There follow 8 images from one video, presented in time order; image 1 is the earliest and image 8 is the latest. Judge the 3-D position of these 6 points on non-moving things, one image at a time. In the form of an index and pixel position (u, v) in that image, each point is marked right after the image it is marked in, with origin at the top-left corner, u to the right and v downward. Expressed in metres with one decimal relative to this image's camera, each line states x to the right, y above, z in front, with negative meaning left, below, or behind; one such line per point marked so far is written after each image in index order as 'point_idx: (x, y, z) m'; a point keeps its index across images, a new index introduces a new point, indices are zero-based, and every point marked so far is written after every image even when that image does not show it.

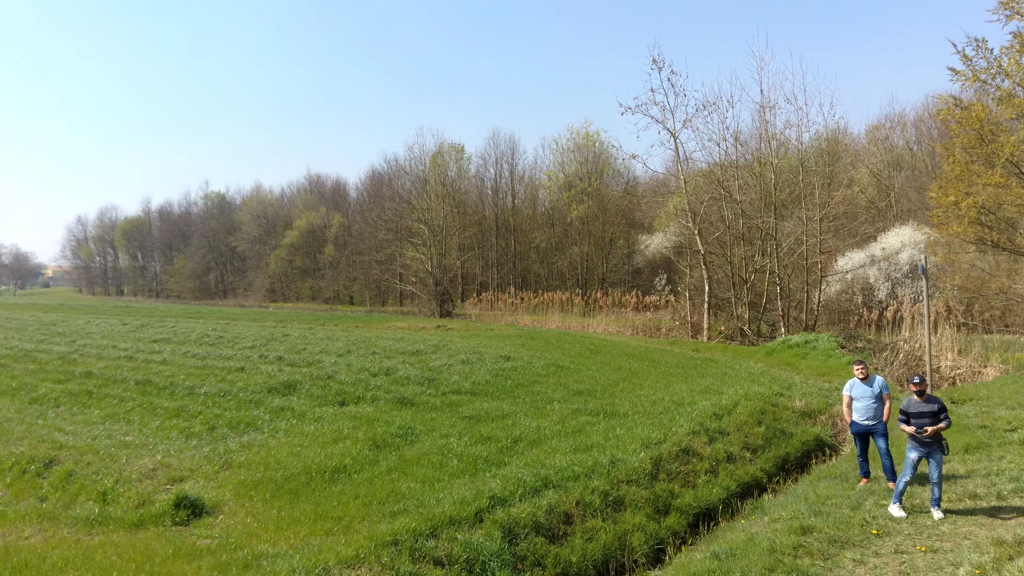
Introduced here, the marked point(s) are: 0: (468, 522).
0: (-0.4, -2.0, +7.1) m
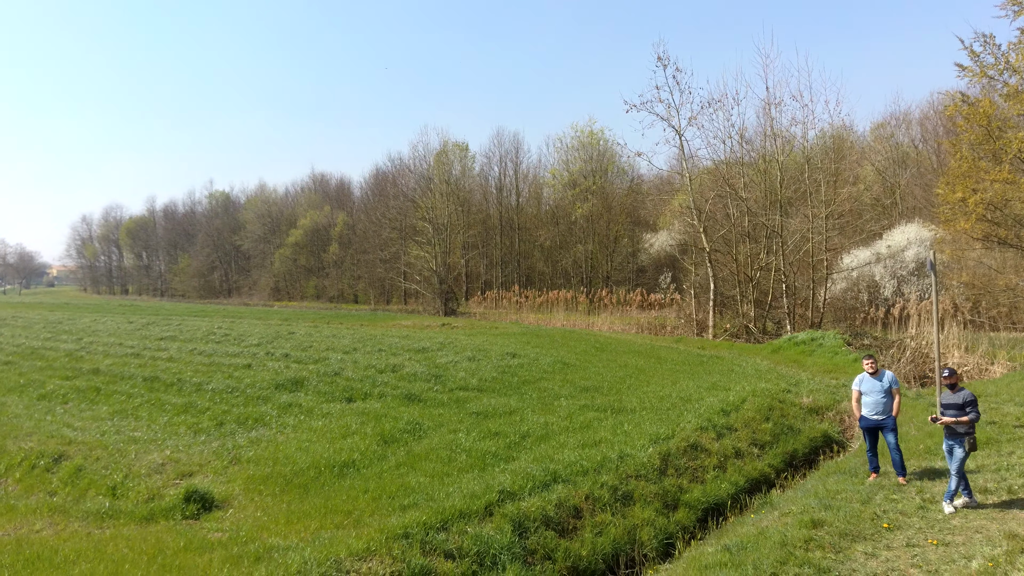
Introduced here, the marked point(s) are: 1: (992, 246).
0: (-0.3, -2.0, +7.1) m
1: (+10.7, +0.9, +18.0) m
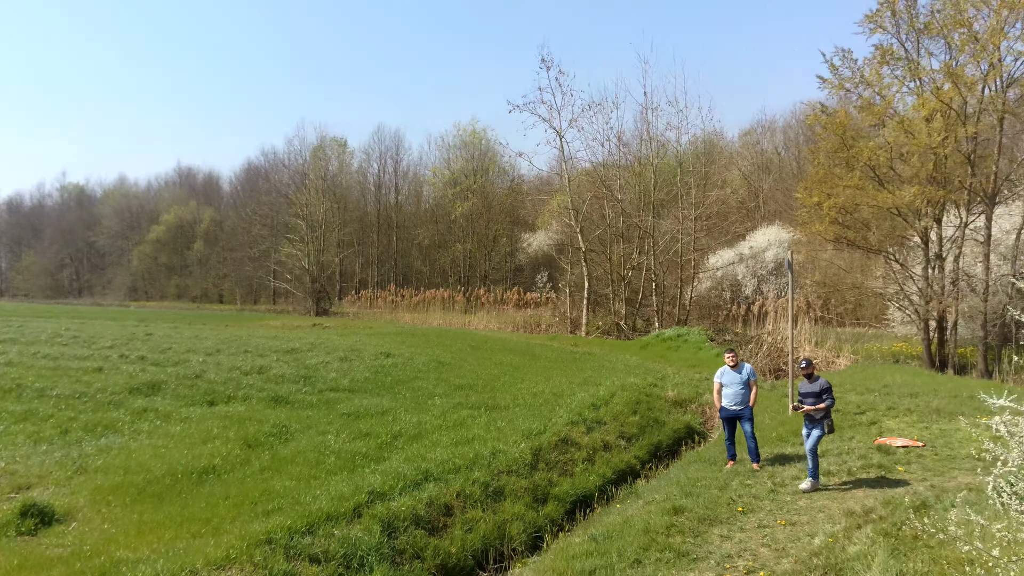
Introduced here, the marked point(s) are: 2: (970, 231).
0: (-1.4, -2.0, +6.9) m
1: (+7.8, +1.0, +19.3) m
2: (+10.9, +1.4, +19.3) m
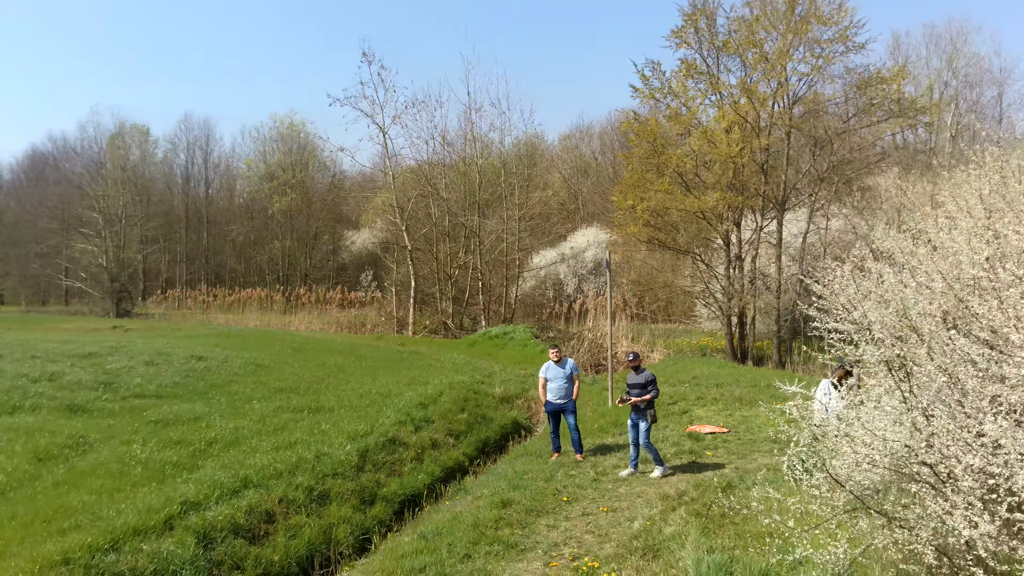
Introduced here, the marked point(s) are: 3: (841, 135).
0: (-2.8, -1.9, +6.4) m
1: (+3.6, +1.0, +20.5) m
2: (+6.6, +1.4, +21.1) m
3: (+7.4, +3.5, +18.4) m
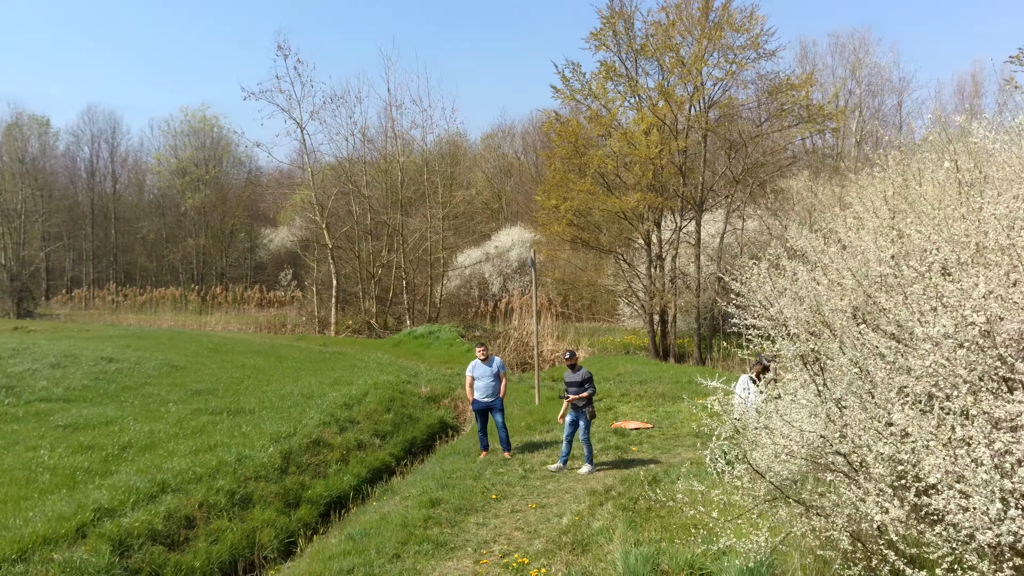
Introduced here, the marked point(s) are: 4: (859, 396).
0: (-3.4, -1.9, +6.1) m
1: (+1.7, +1.0, +20.8) m
2: (+4.6, +1.4, +21.7) m
3: (+5.7, +3.5, +19.0) m
4: (+1.7, -0.5, +4.0) m
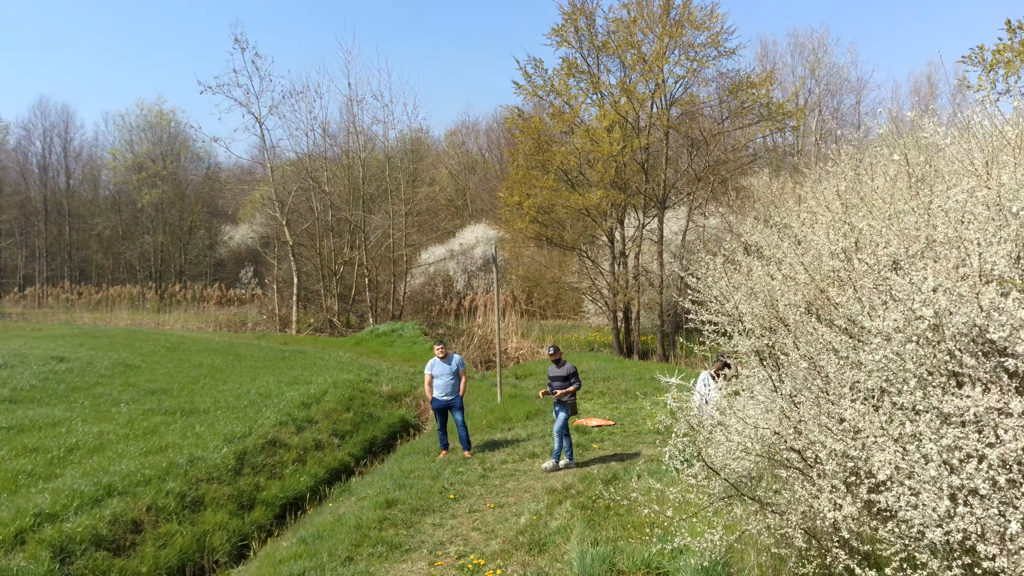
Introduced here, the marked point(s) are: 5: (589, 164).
0: (-3.7, -1.9, +5.9) m
1: (+0.7, +1.1, +20.7) m
2: (+3.6, +1.5, +21.7) m
3: (+4.8, +3.6, +19.1) m
4: (+1.5, -0.5, +4.0) m
5: (+1.9, +3.0, +19.4) m
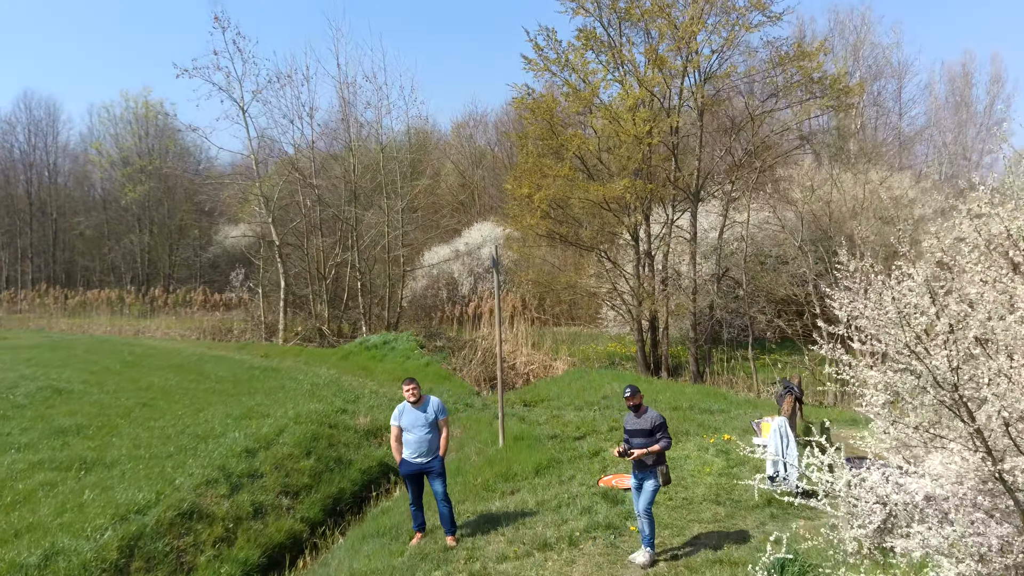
0: (-3.7, -2.0, +3.3) m
1: (+0.9, +1.0, +18.0) m
2: (+3.8, +1.4, +19.0) m
3: (+5.0, +3.5, +16.3) m
4: (+1.4, -0.6, +1.3) m
5: (+2.0, +2.8, +16.7) m
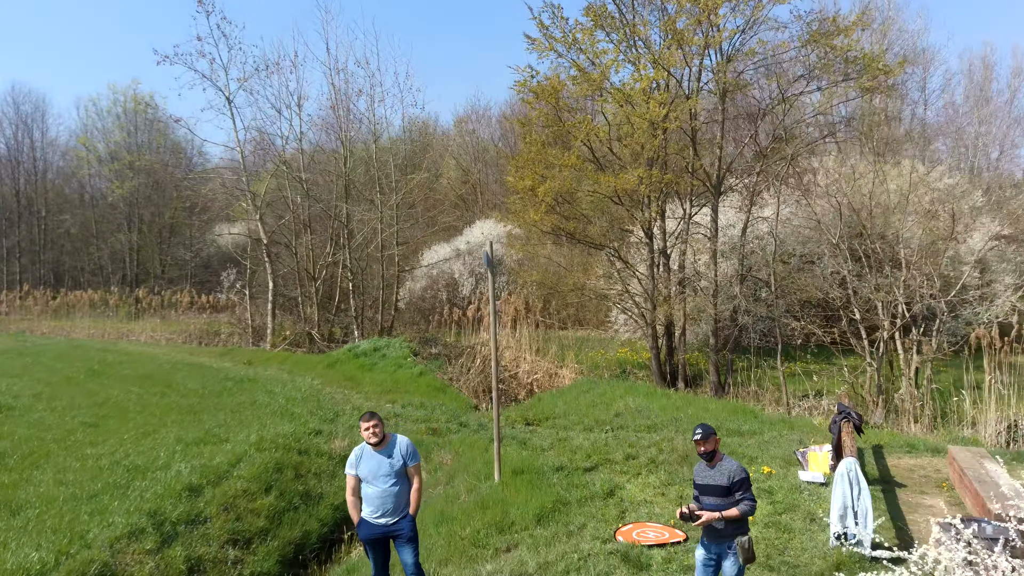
0: (-3.8, -2.1, +1.8) m
1: (+1.0, +0.9, +16.5) m
2: (+3.9, +1.3, +17.4) m
3: (+5.0, +3.4, +14.8) m
4: (+1.3, -0.7, -0.2) m
5: (+2.1, +2.8, +15.1) m
